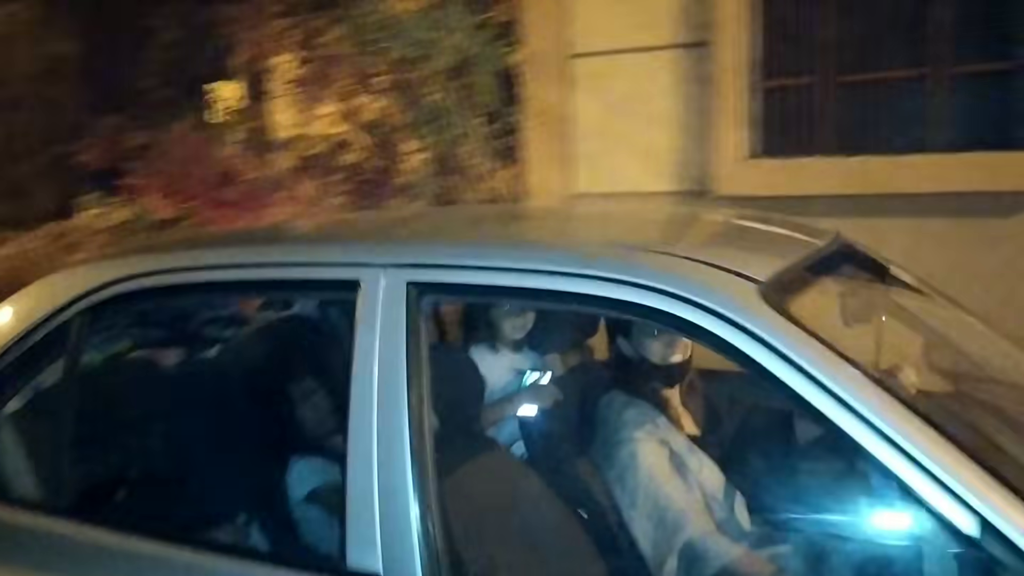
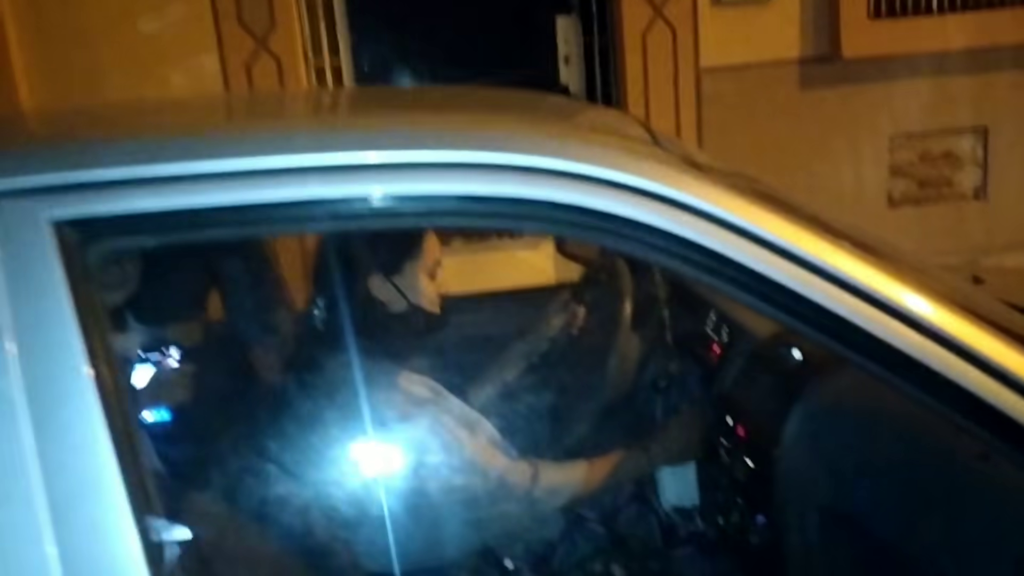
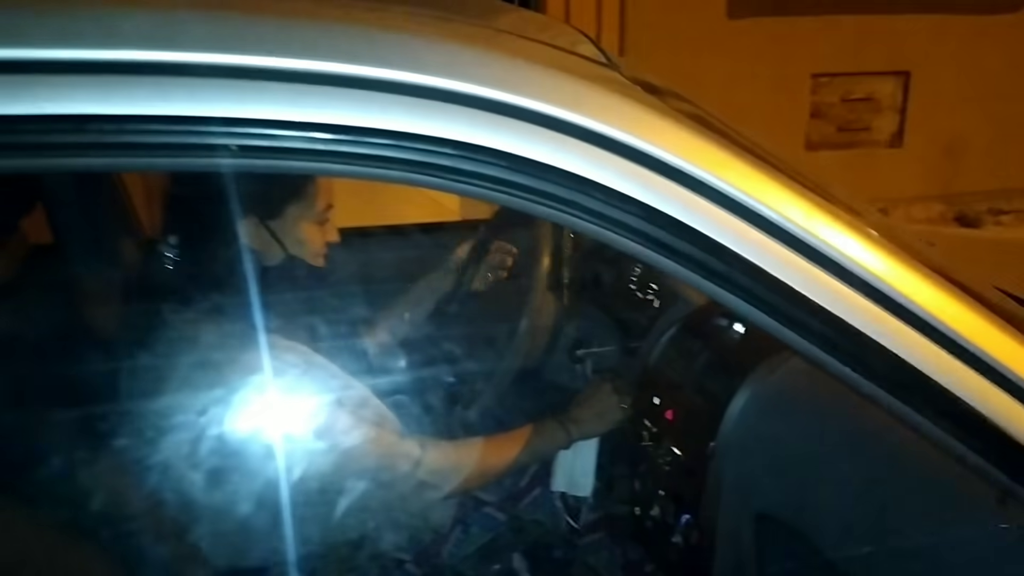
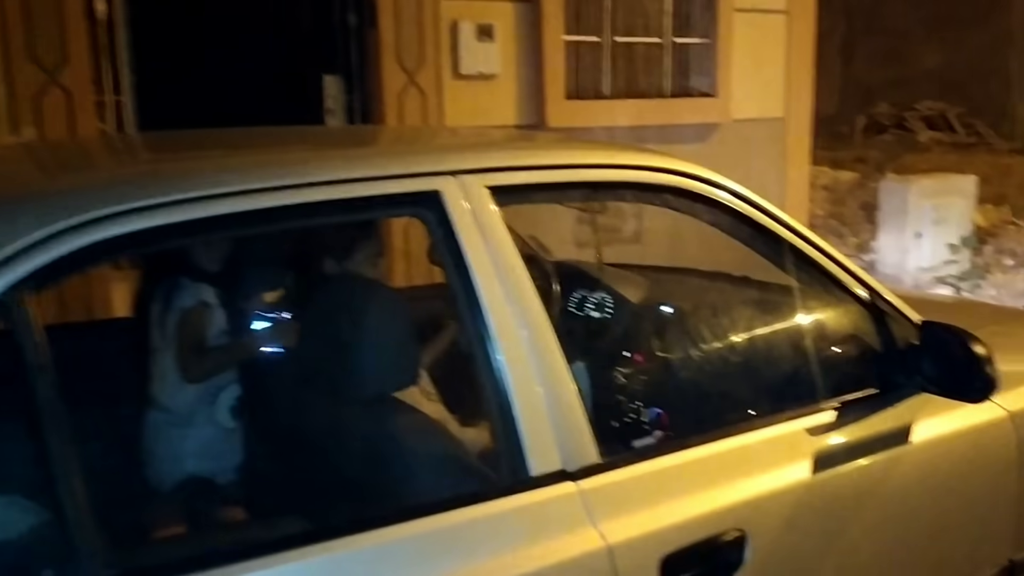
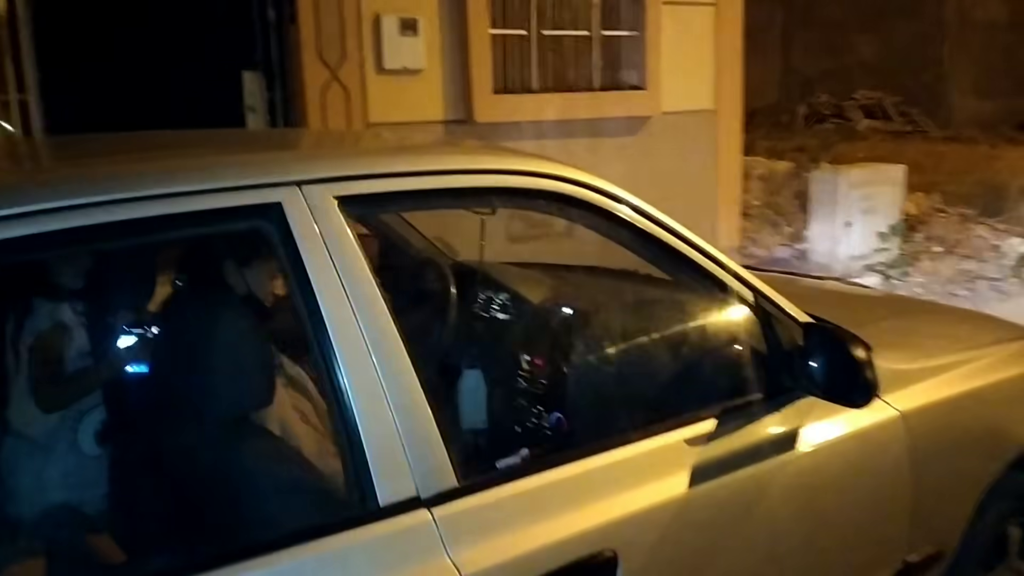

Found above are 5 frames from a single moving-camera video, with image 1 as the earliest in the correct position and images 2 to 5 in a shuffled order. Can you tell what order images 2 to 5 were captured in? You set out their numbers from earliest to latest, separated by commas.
4, 5, 2, 3
